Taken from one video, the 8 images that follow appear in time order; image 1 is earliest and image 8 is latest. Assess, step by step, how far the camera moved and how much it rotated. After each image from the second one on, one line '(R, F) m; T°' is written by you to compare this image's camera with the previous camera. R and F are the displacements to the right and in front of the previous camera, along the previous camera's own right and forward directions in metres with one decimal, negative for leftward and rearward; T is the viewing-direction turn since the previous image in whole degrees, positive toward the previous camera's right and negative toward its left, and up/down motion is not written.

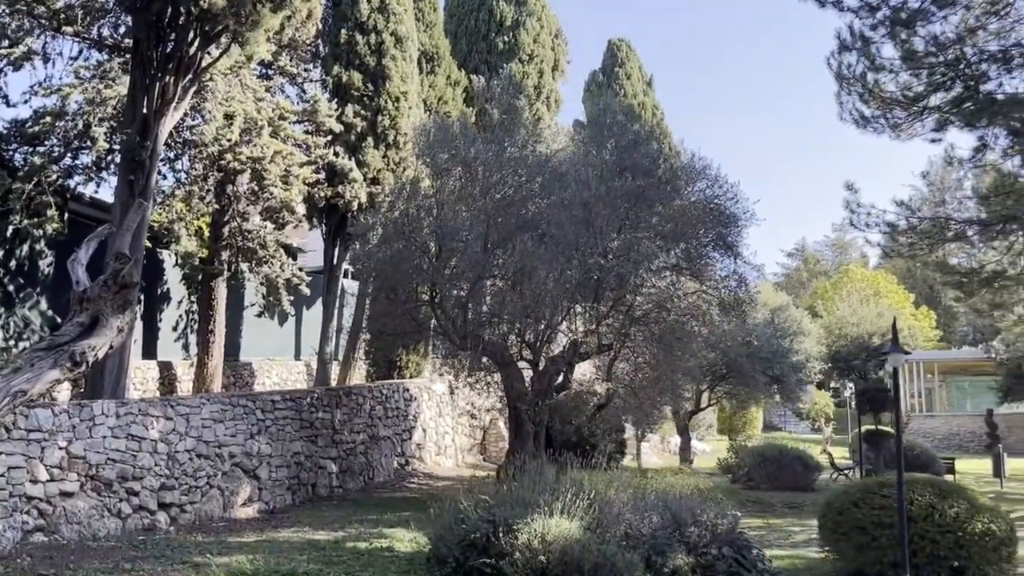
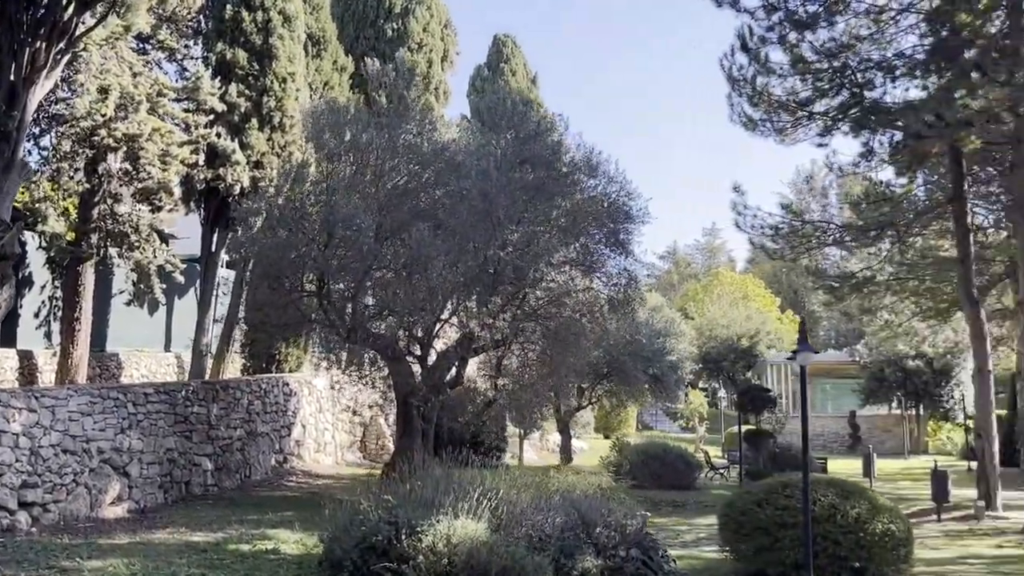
(-0.2, +0.3) m; +7°
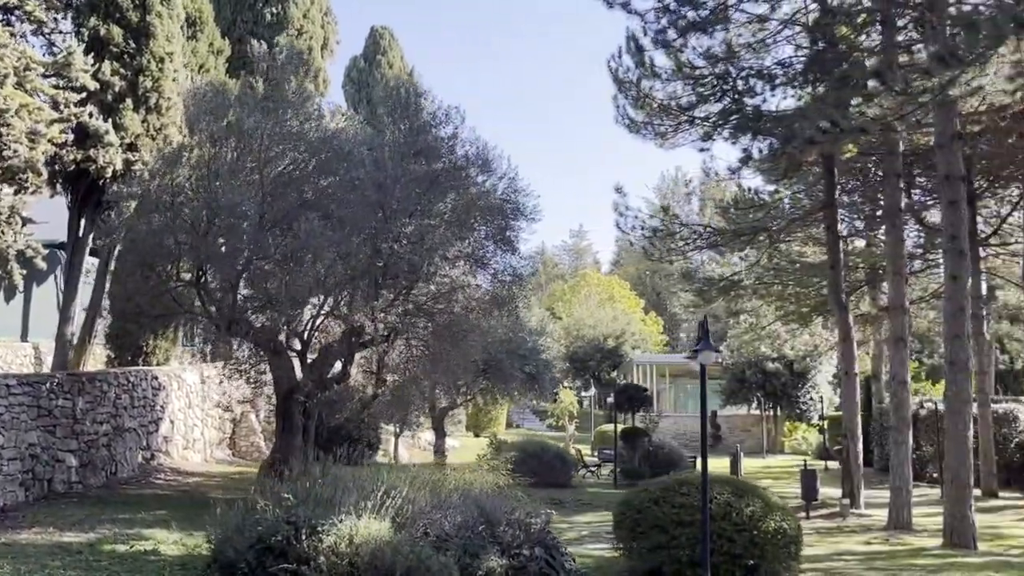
(-0.2, +0.2) m; +7°
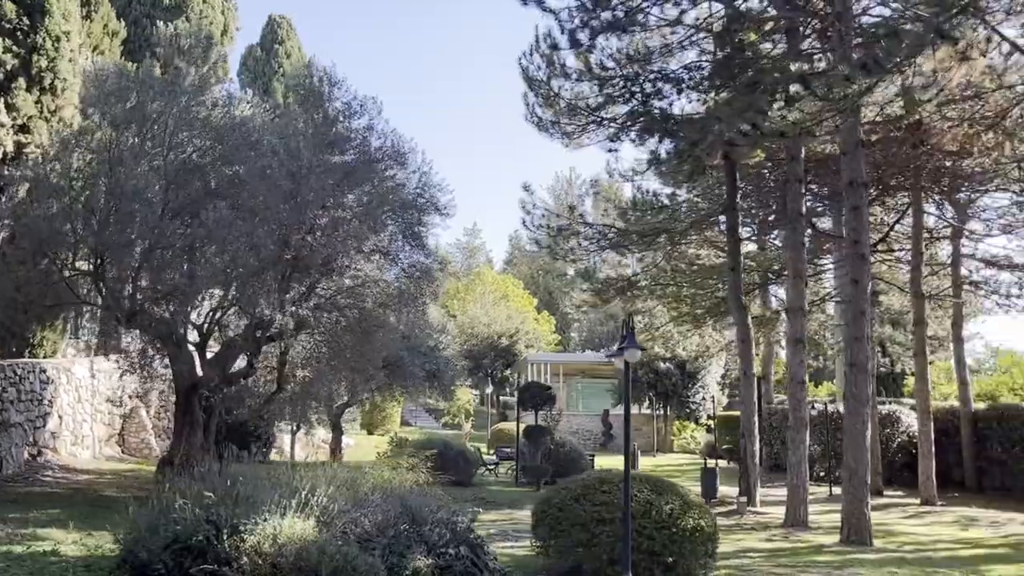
(-0.2, +0.1) m; +6°
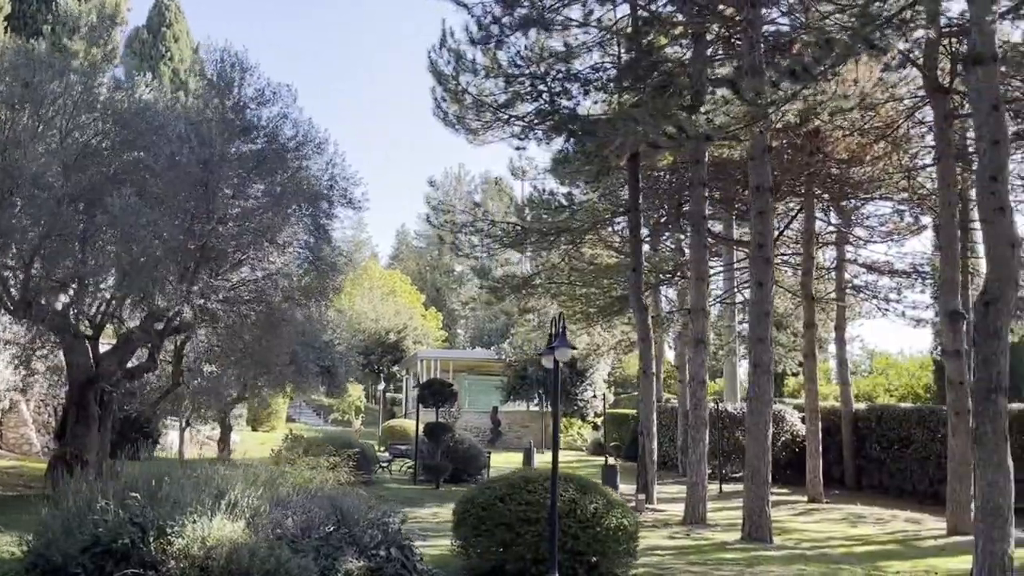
(-0.3, +0.1) m; +6°
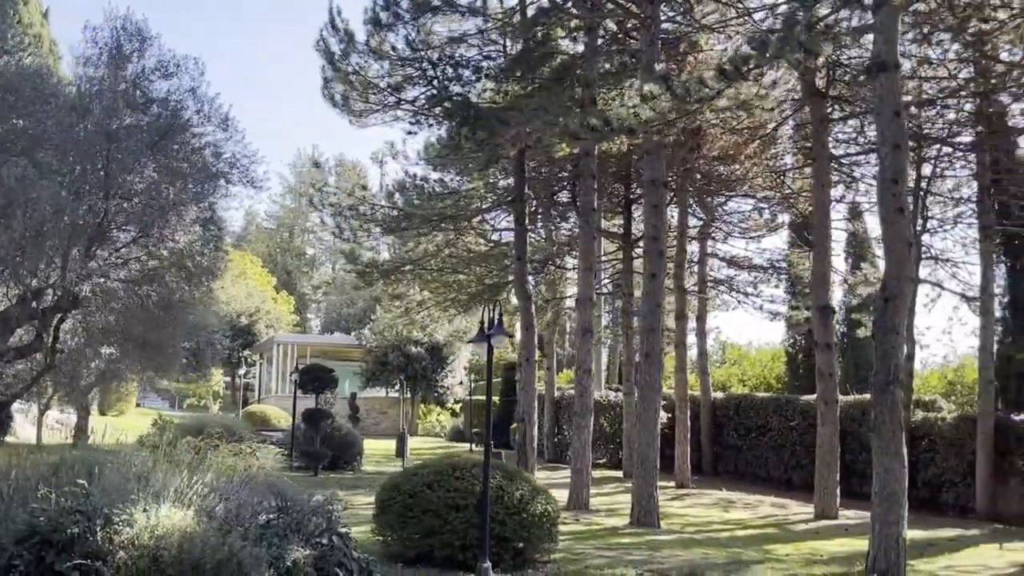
(-0.6, 0.0) m; +8°
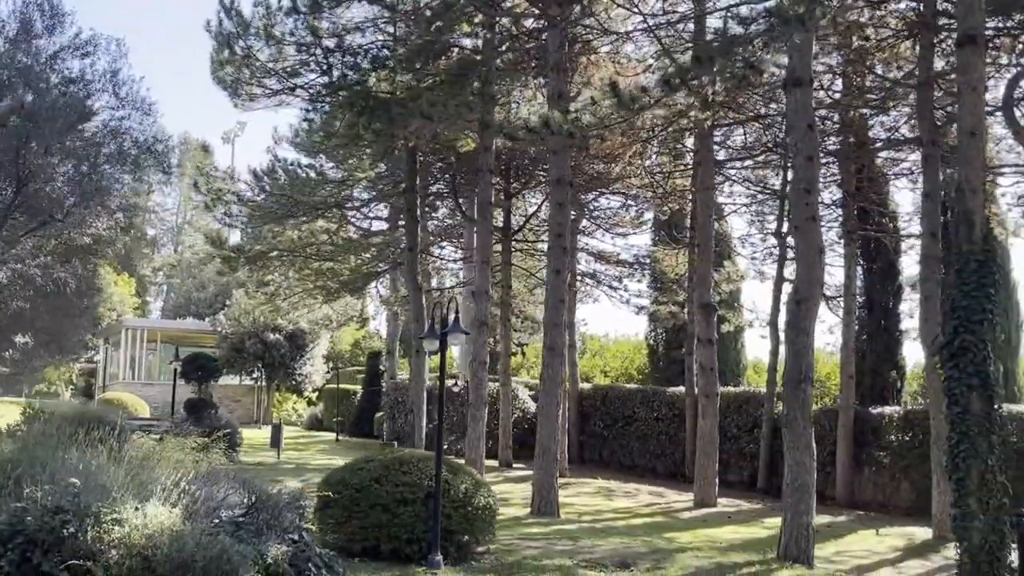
(-0.7, -0.1) m; +8°
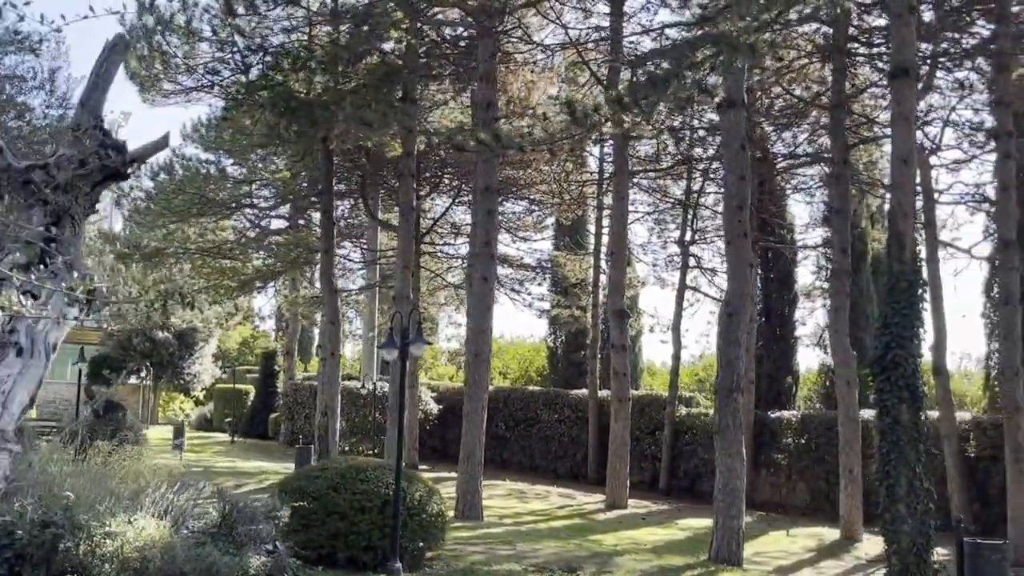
(-0.5, -0.1) m; +6°
